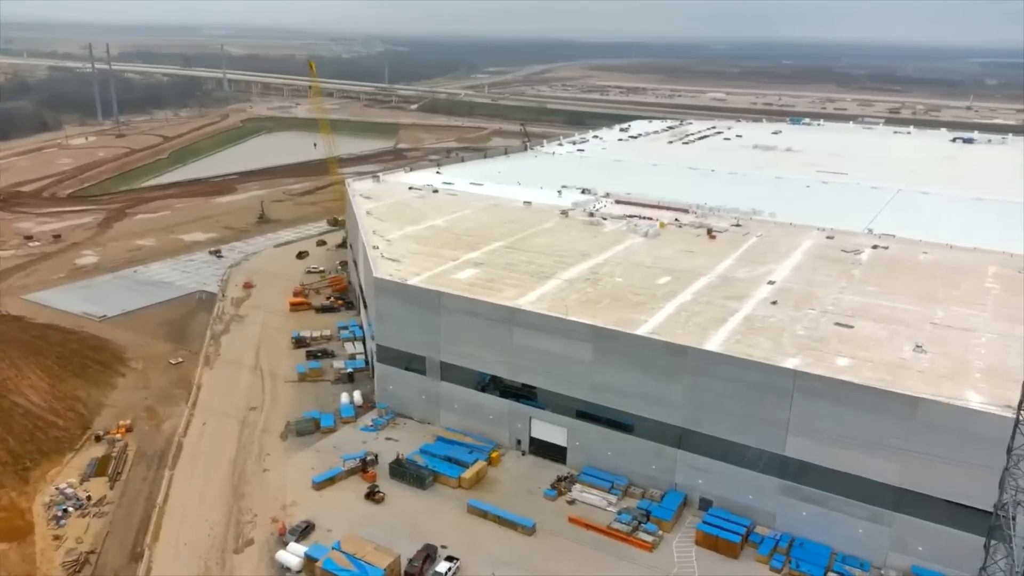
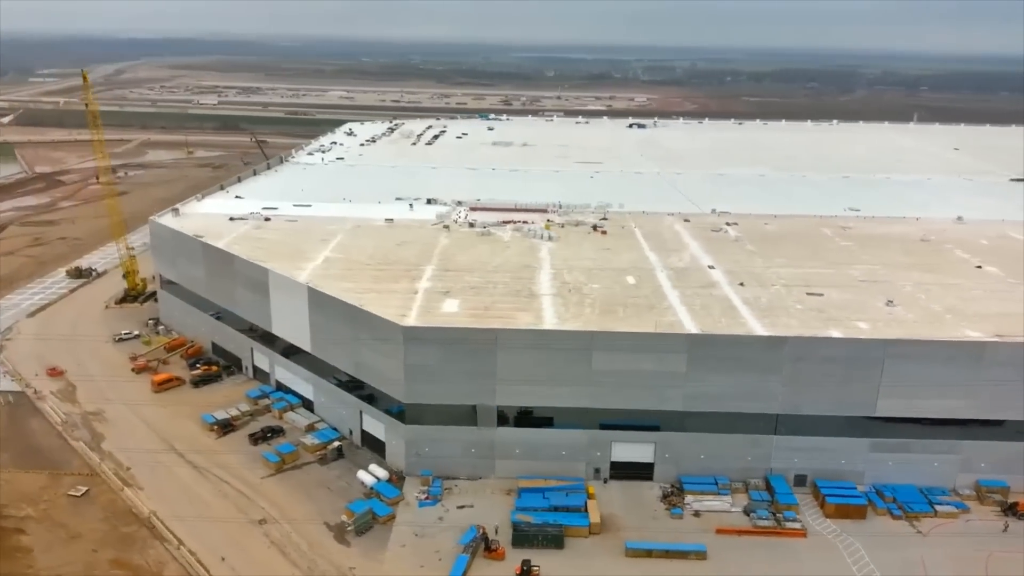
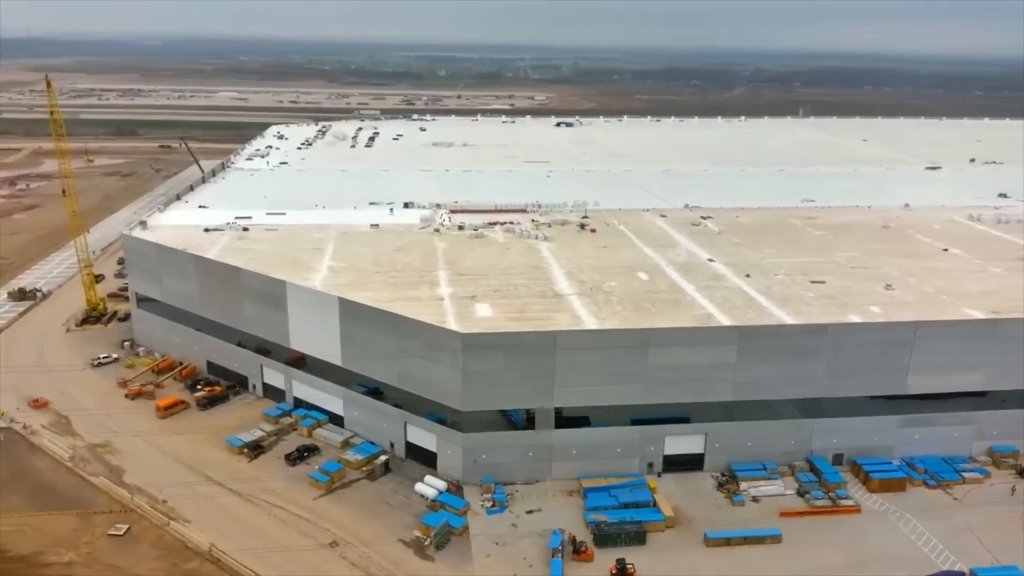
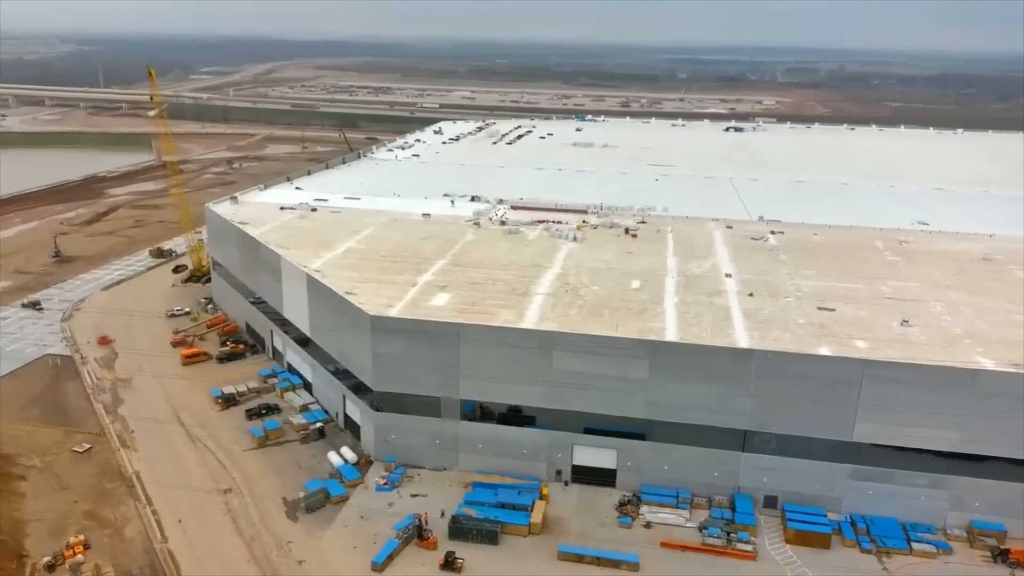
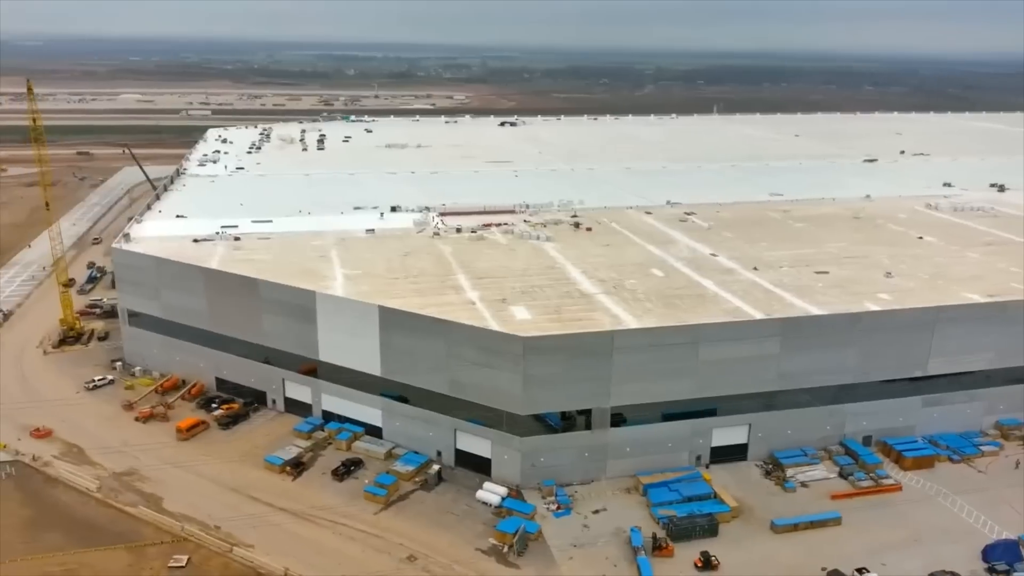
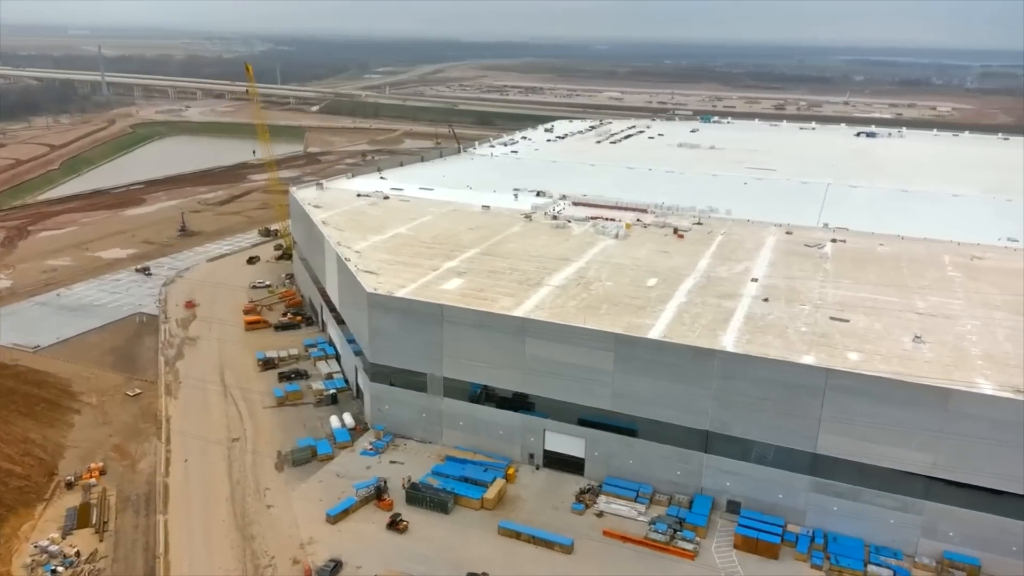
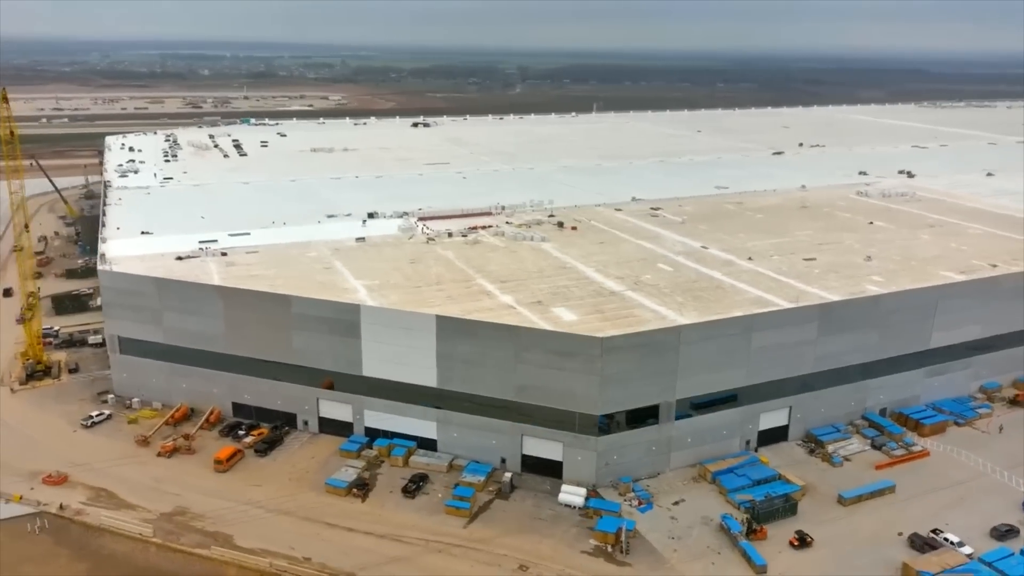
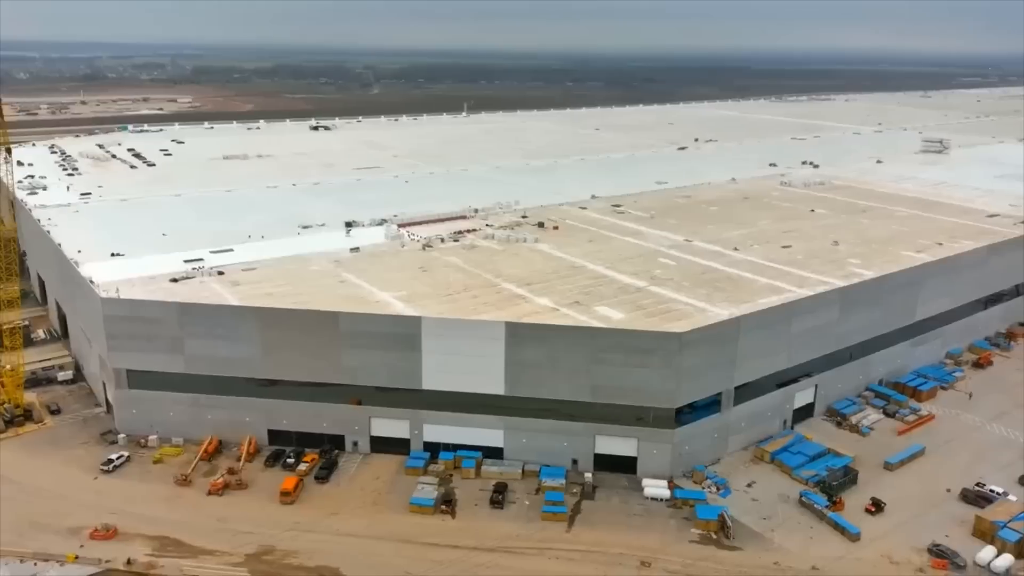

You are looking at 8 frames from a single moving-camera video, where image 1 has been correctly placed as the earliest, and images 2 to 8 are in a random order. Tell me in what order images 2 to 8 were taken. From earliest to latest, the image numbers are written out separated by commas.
6, 4, 2, 3, 5, 7, 8
